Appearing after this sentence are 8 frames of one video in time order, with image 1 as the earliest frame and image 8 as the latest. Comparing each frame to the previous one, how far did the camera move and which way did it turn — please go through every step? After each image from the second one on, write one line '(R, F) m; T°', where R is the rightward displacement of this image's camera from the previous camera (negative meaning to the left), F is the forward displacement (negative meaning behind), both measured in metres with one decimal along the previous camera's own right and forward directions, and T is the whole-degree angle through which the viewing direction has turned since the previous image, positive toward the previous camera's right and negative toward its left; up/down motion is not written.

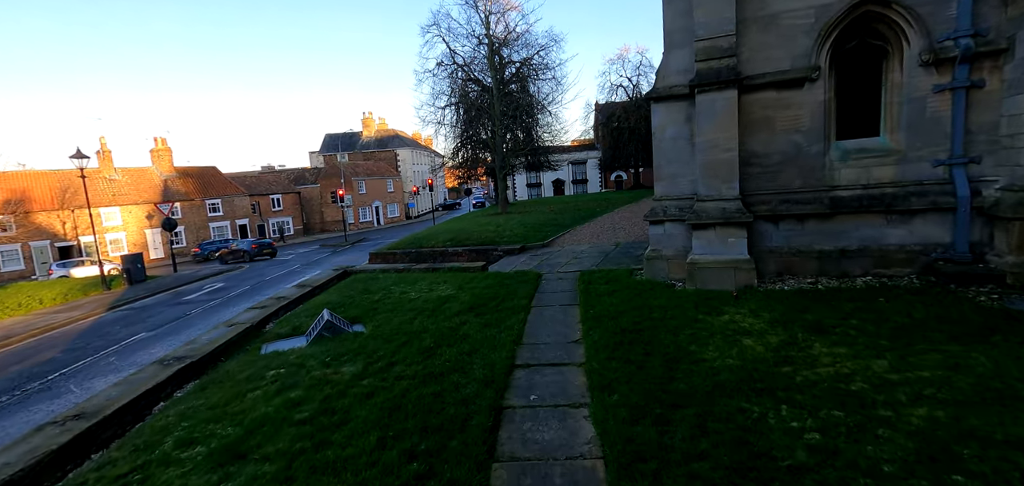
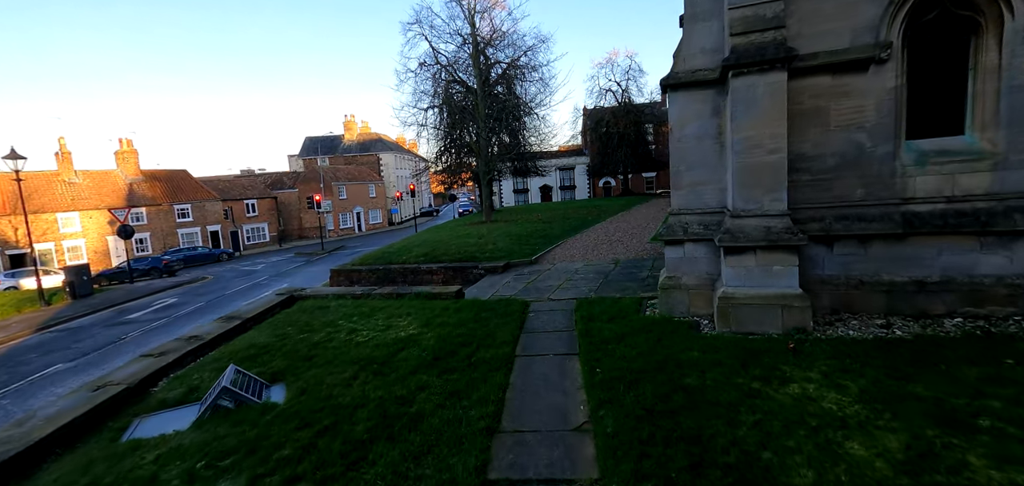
(+0.1, +1.8) m; +2°
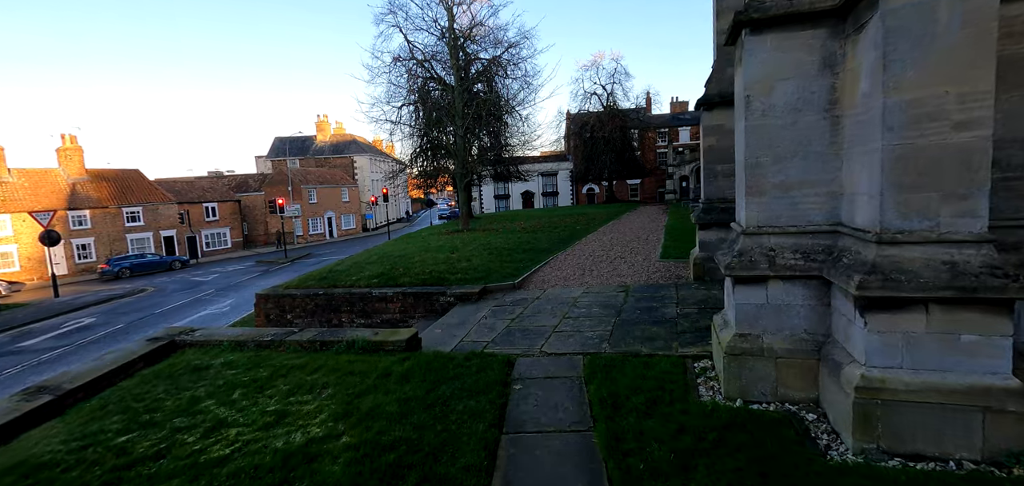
(0.0, +2.6) m; +2°
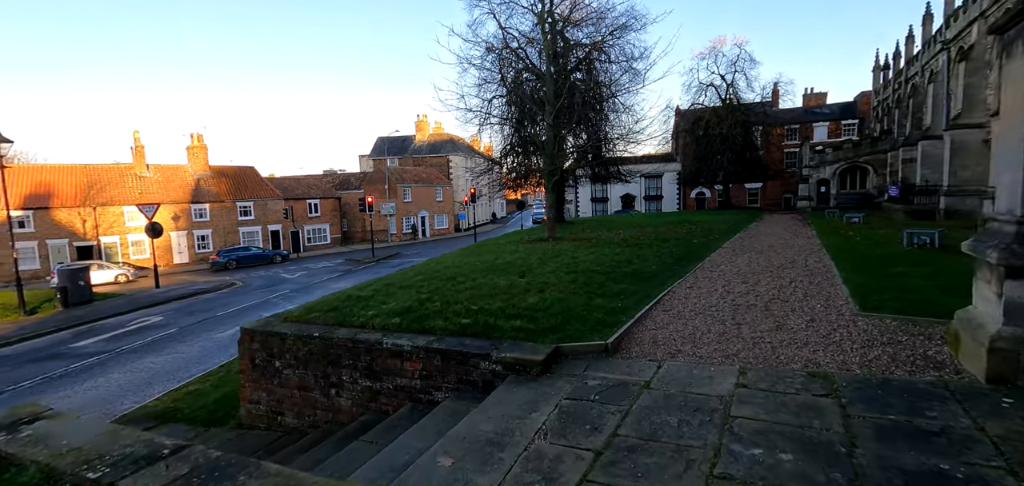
(0.0, +3.7) m; -12°
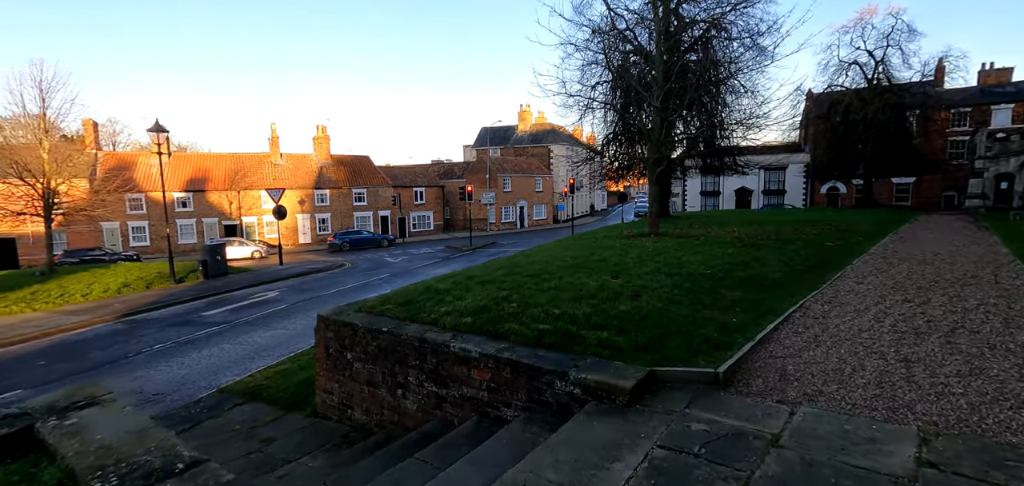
(+0.1, +0.9) m; -12°
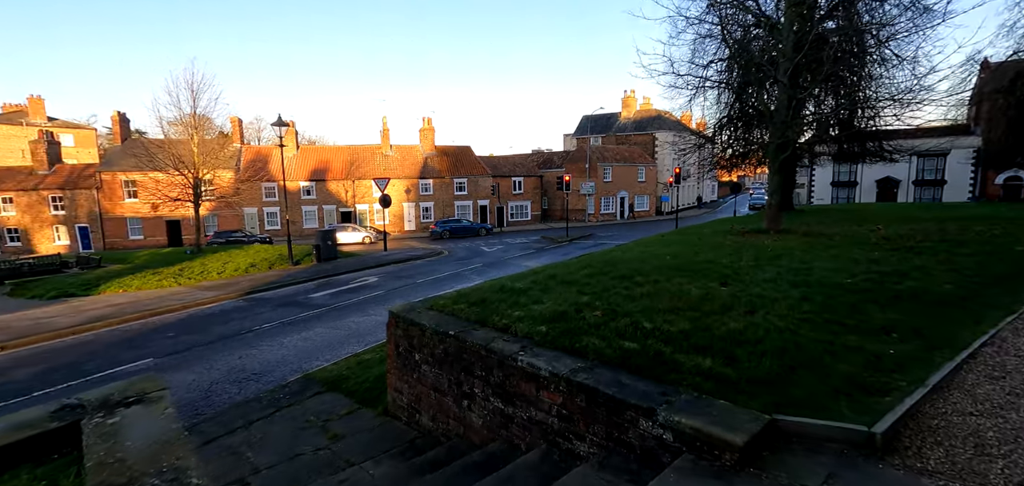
(+0.2, +0.8) m; -12°
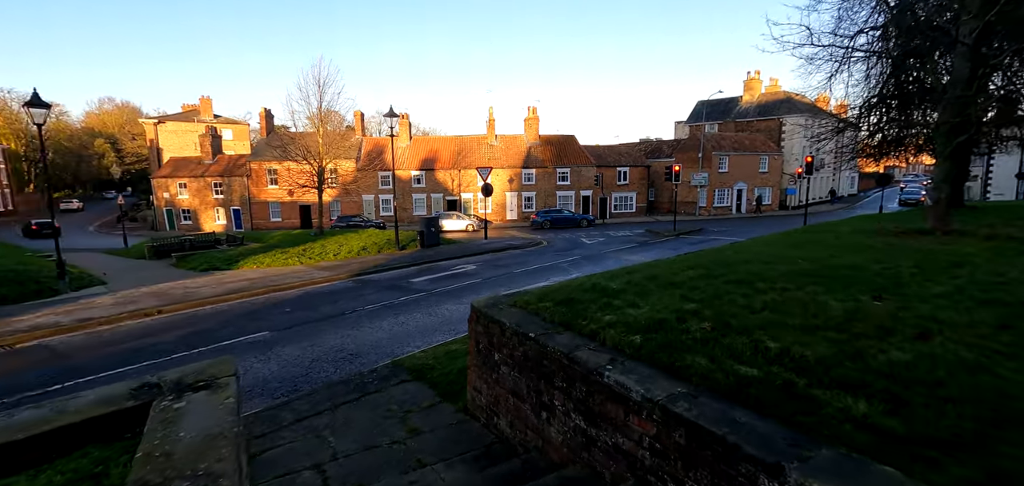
(+0.1, +0.6) m; -12°
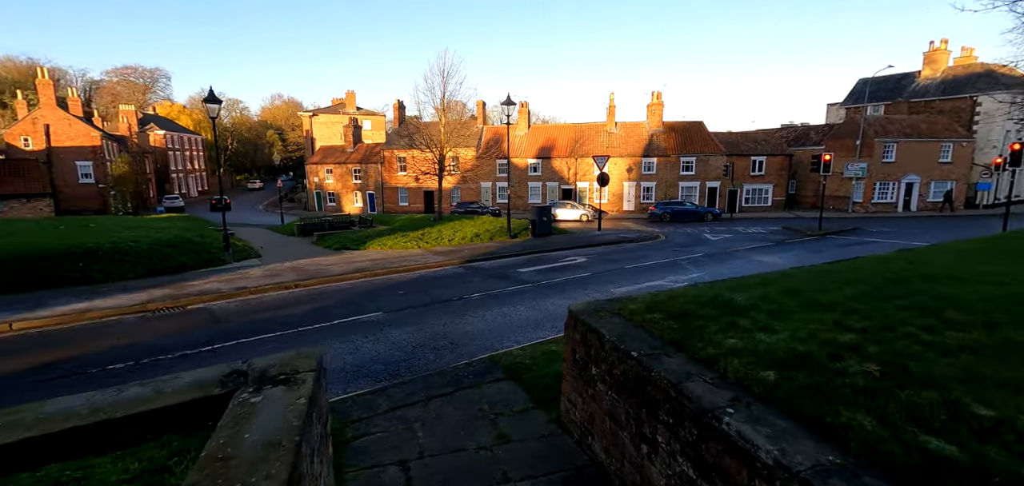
(+0.1, +0.6) m; -14°
